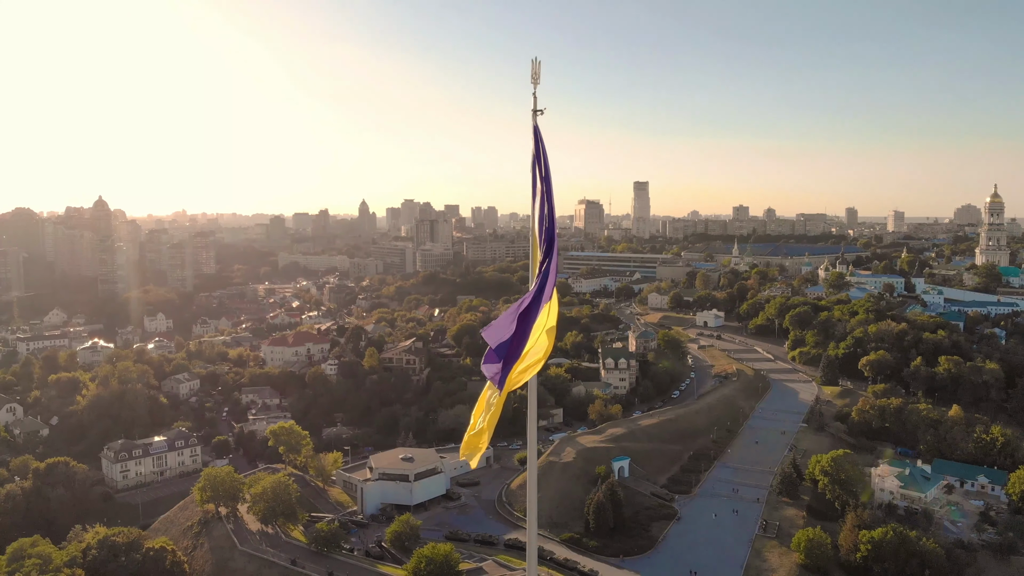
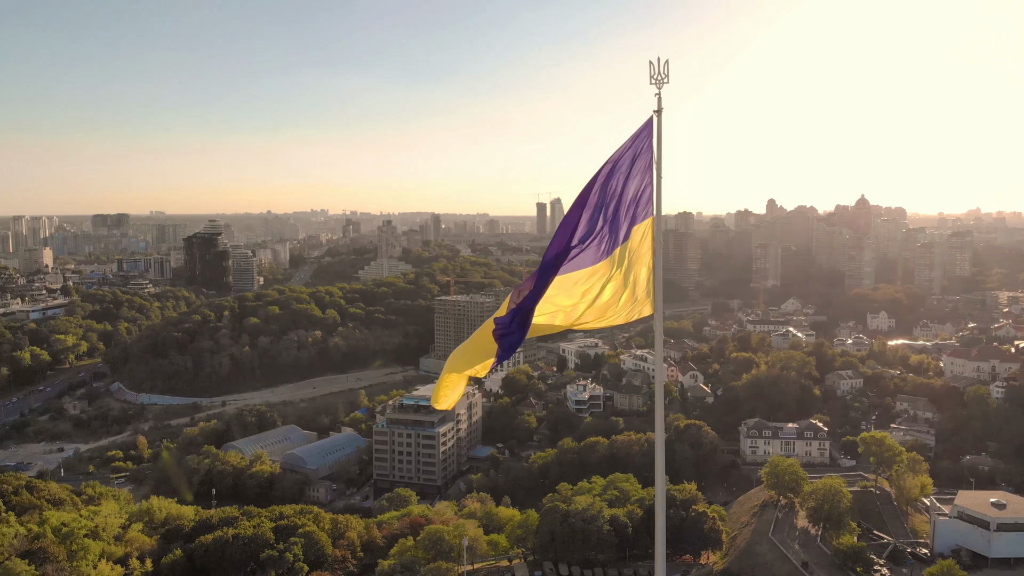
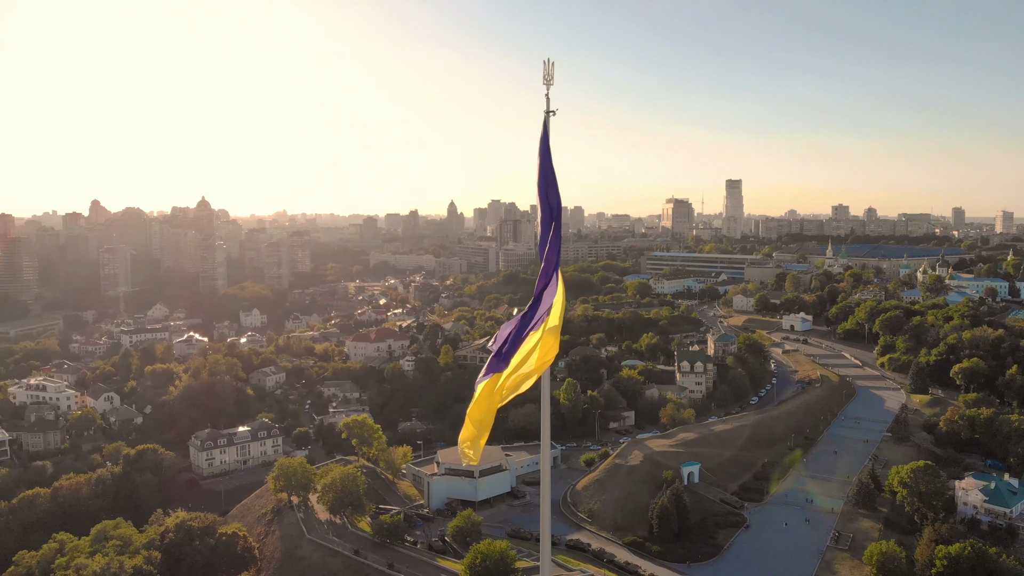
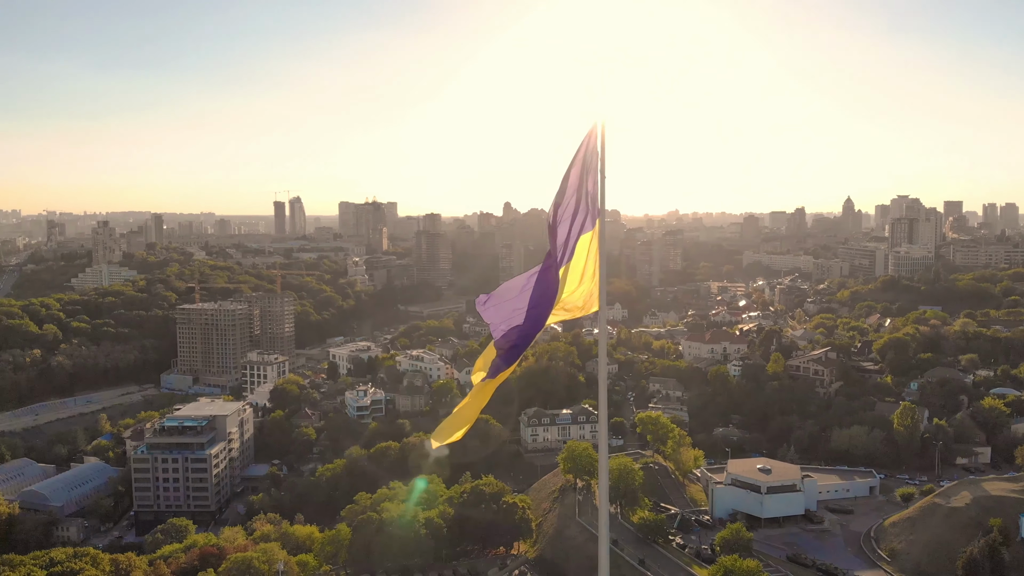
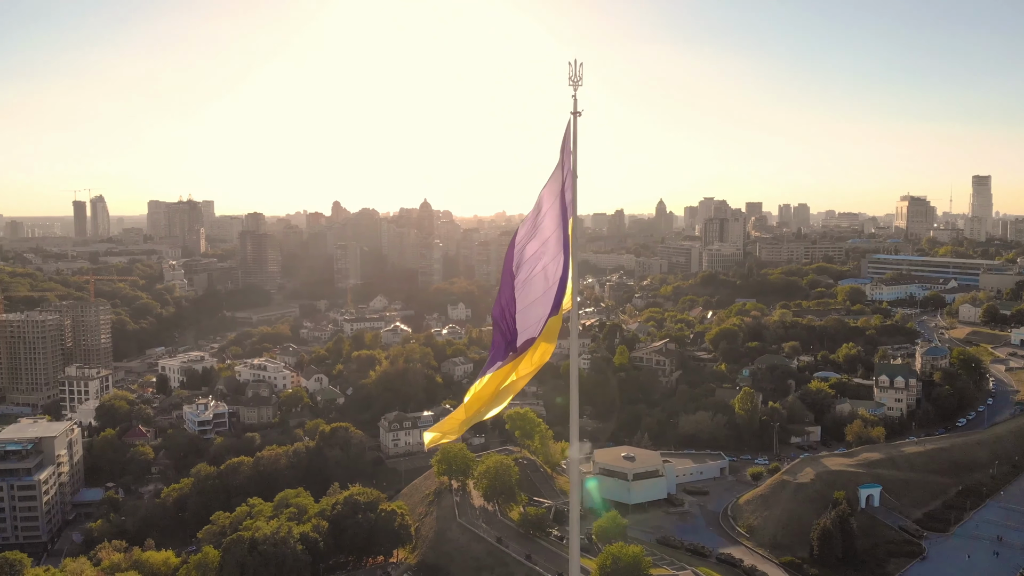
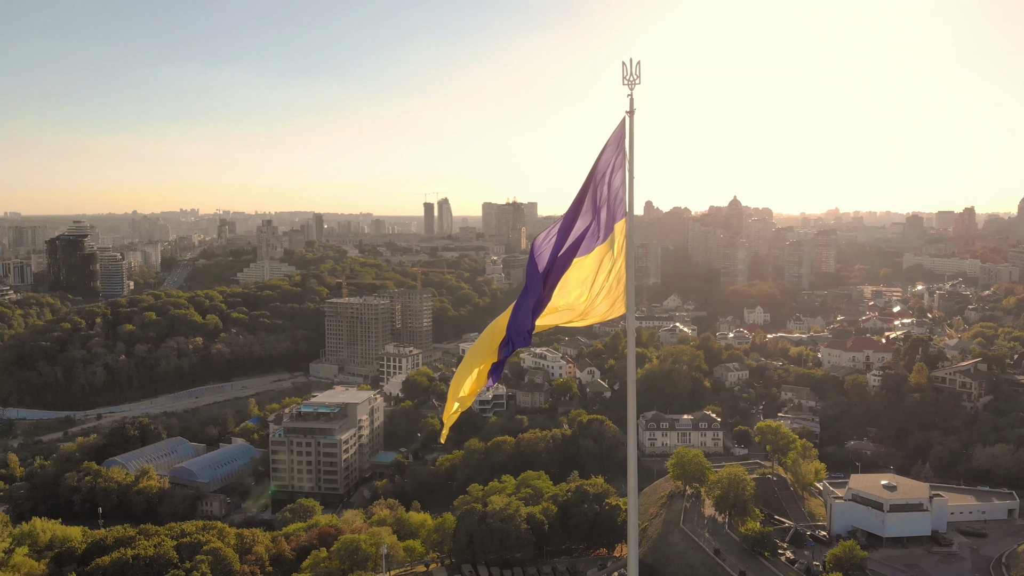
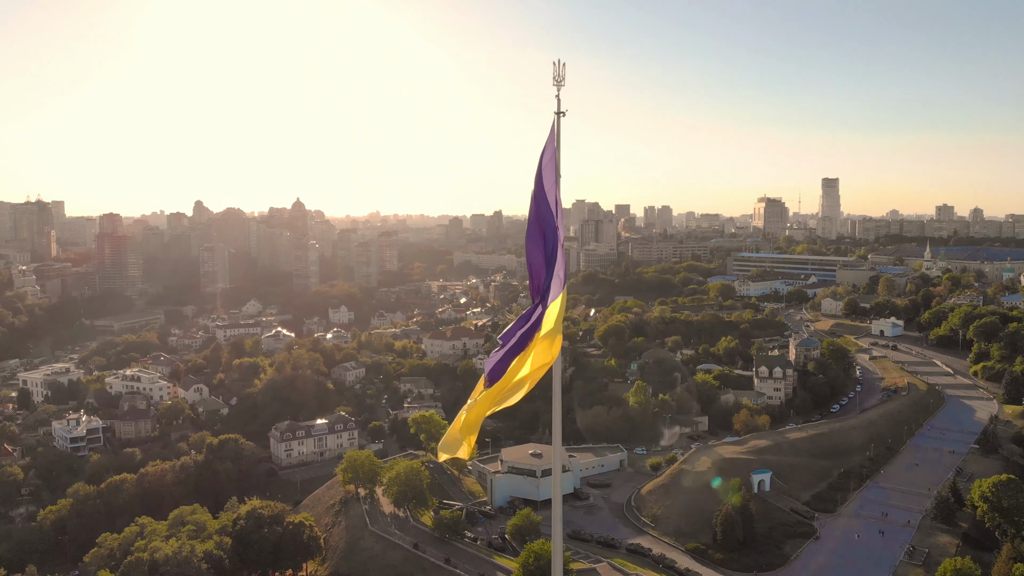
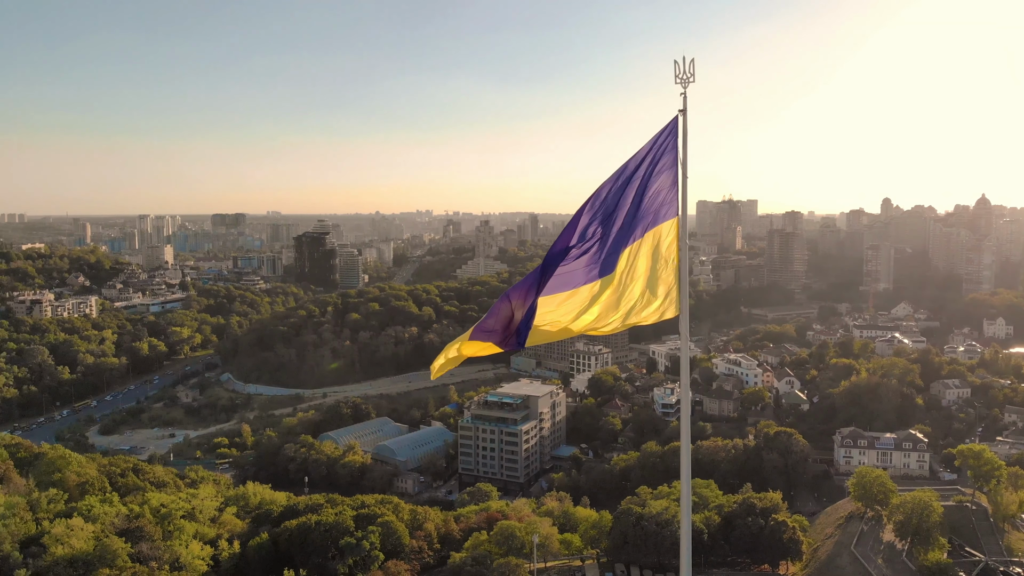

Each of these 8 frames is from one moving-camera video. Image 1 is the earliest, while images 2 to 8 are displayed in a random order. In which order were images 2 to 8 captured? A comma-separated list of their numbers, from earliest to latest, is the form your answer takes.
3, 7, 5, 4, 6, 2, 8
